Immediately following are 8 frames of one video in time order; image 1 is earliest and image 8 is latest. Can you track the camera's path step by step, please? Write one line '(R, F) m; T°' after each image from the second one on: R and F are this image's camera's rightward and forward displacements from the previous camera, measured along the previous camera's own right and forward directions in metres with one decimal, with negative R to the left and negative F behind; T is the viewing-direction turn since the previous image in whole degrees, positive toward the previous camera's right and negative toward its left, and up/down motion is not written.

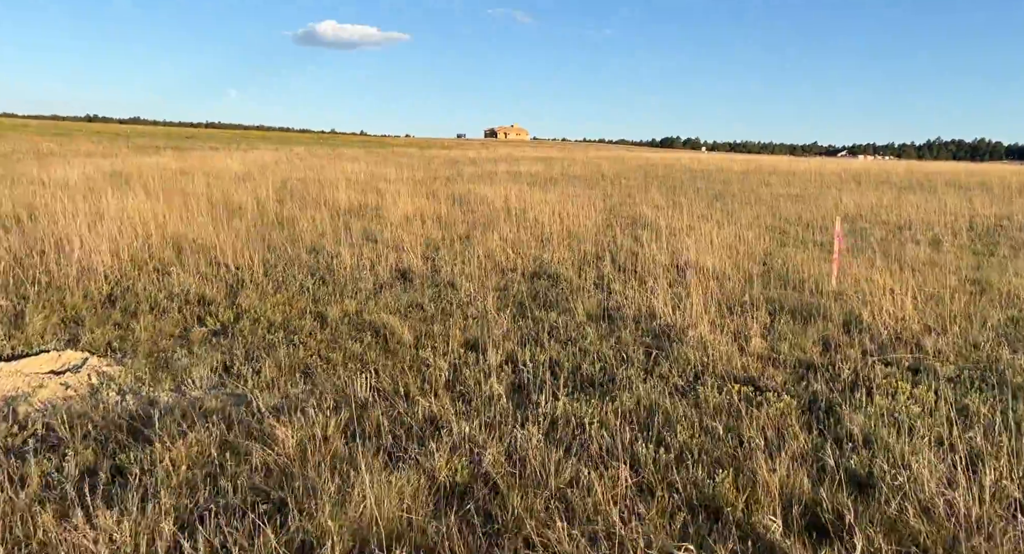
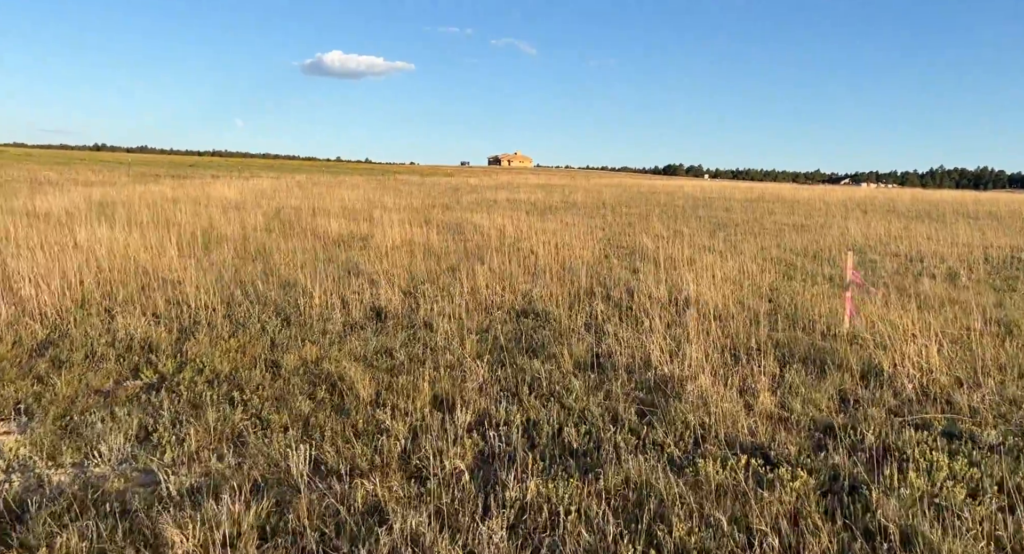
(+0.2, +0.4) m; 0°
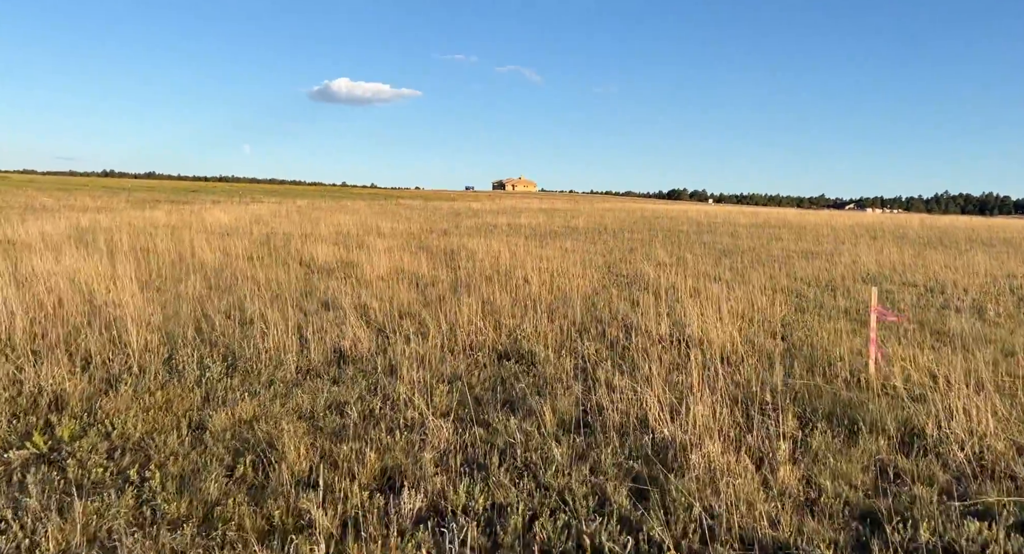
(+0.2, +0.6) m; 0°
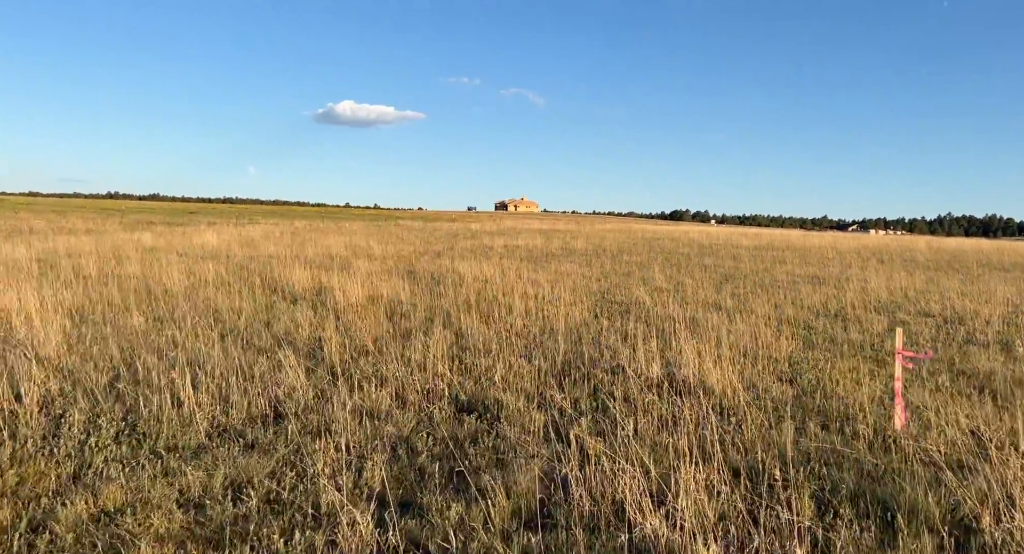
(+0.3, +0.7) m; 0°
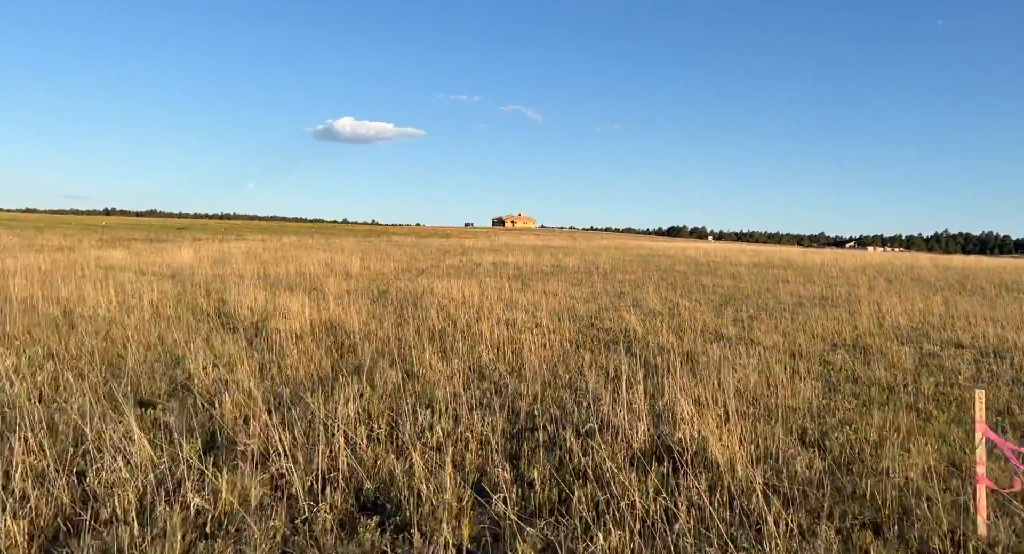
(+0.3, +1.2) m; 0°
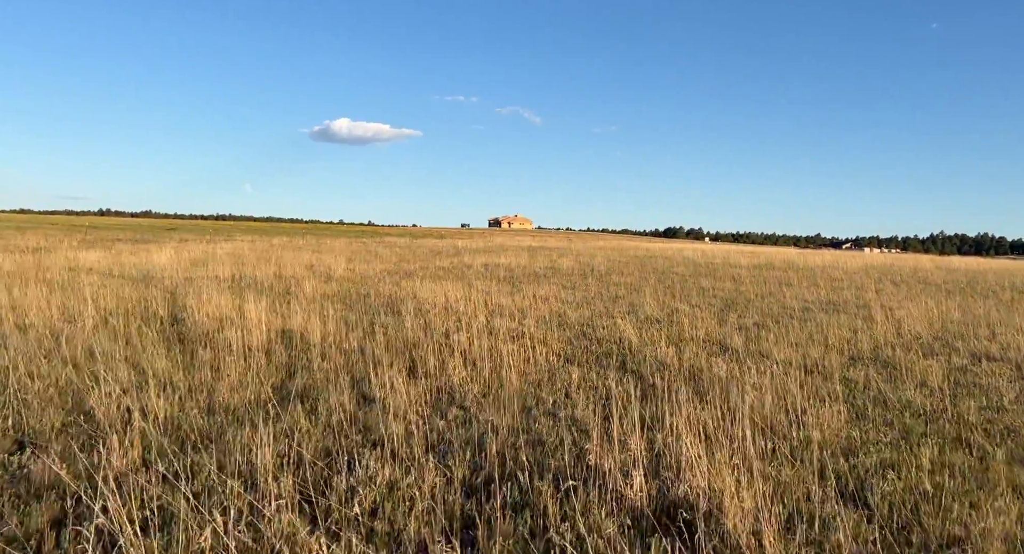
(+0.2, +0.9) m; 0°
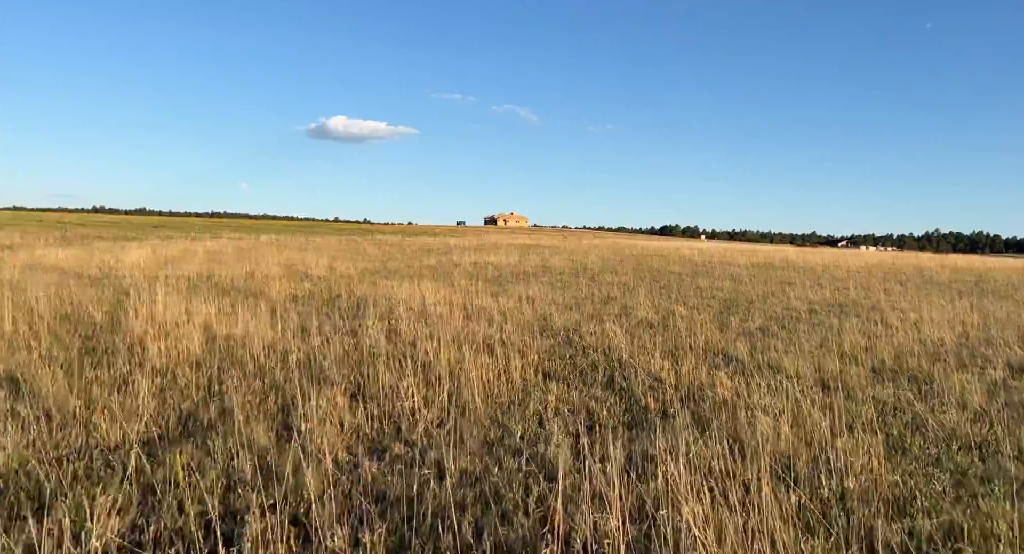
(+0.2, +1.0) m; 0°
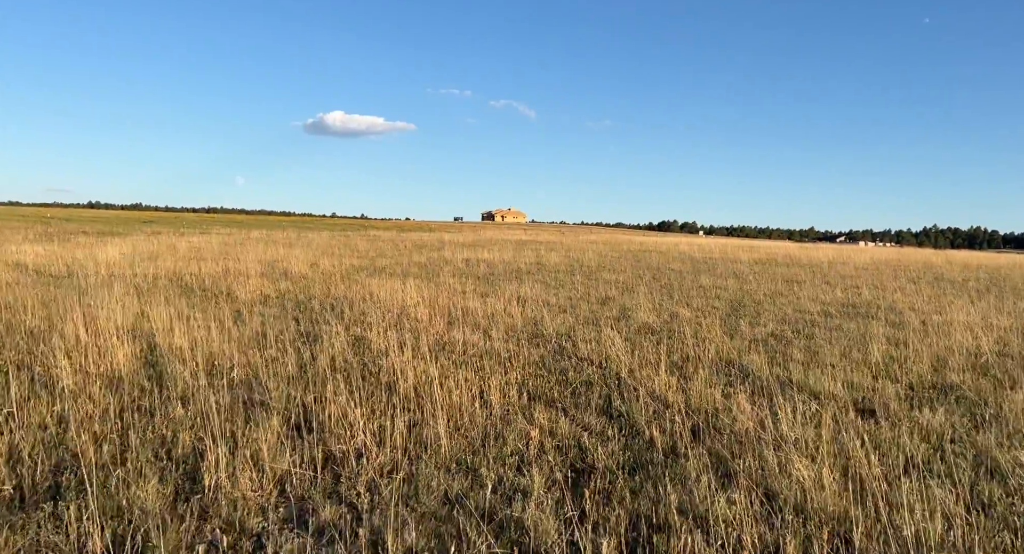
(+0.1, +0.9) m; 0°
